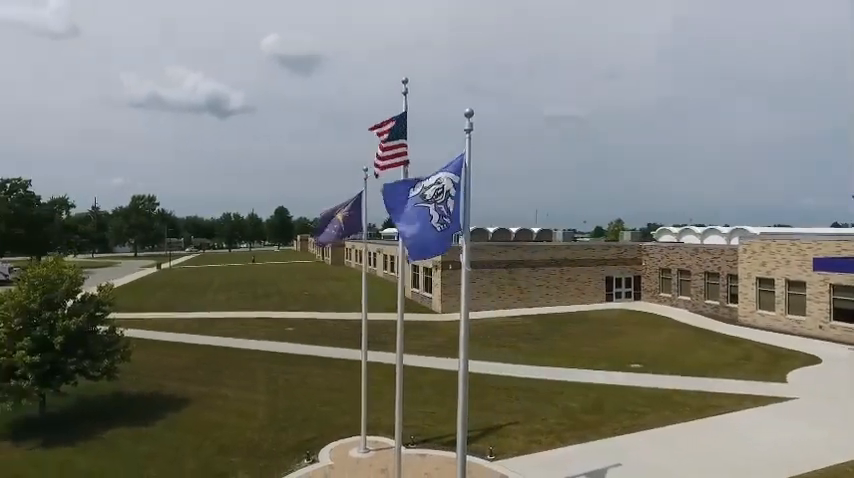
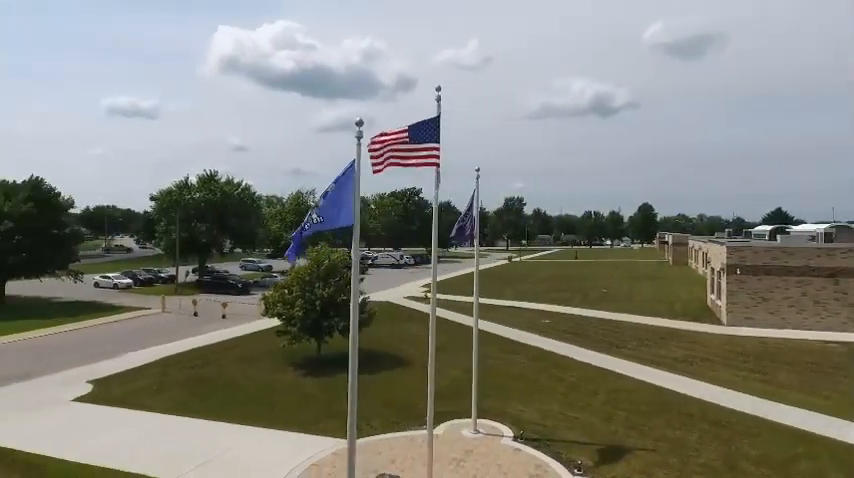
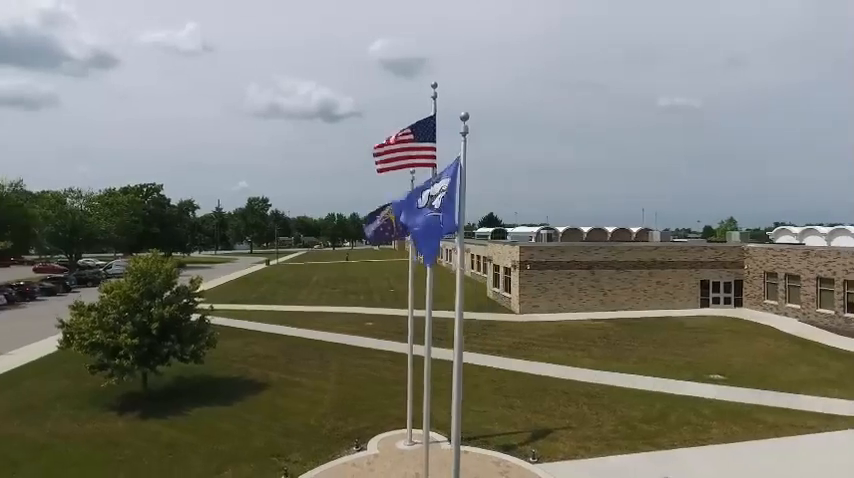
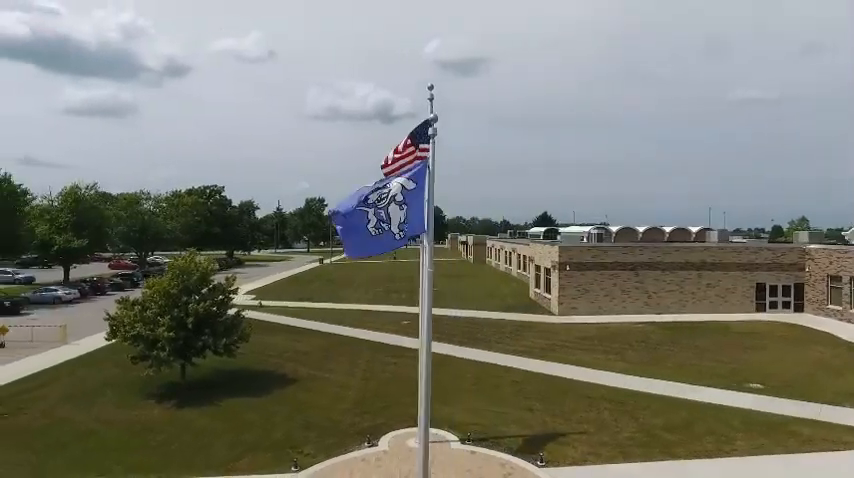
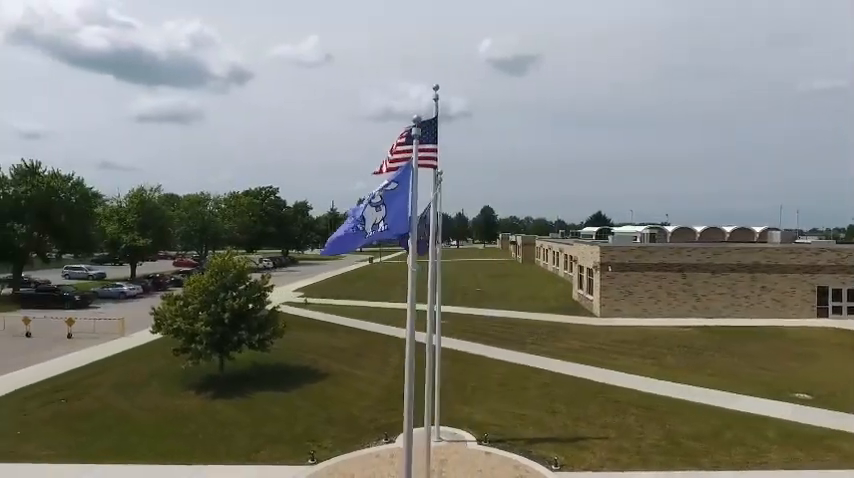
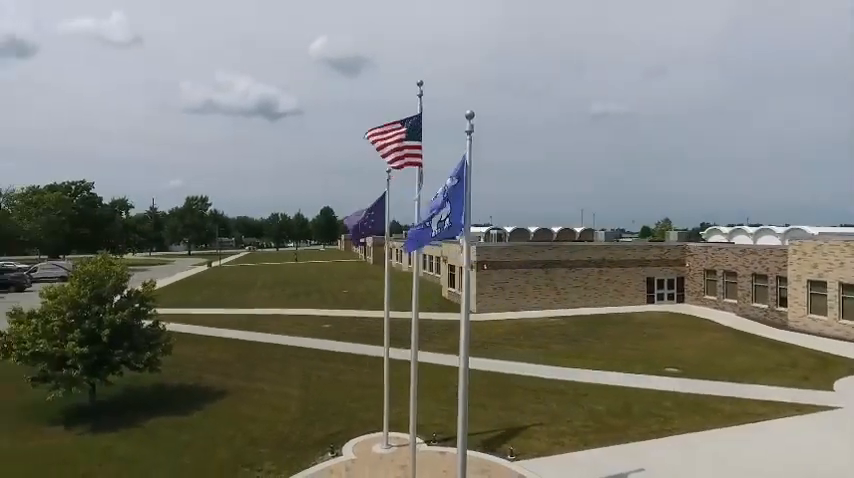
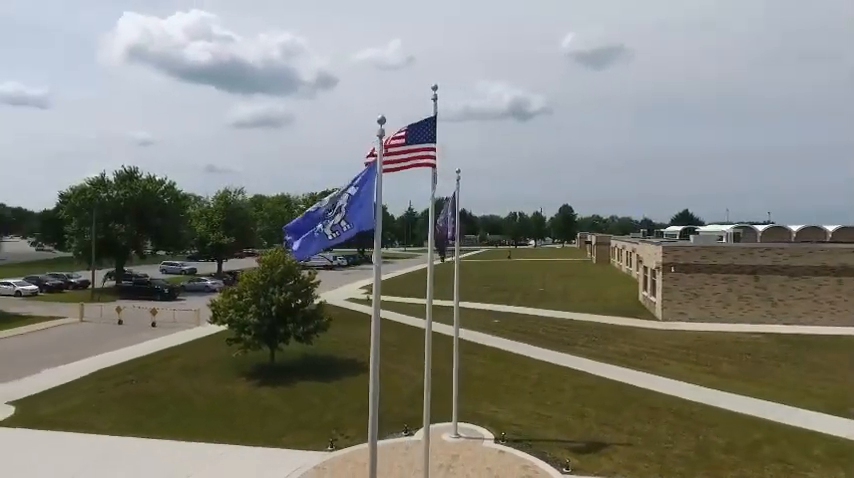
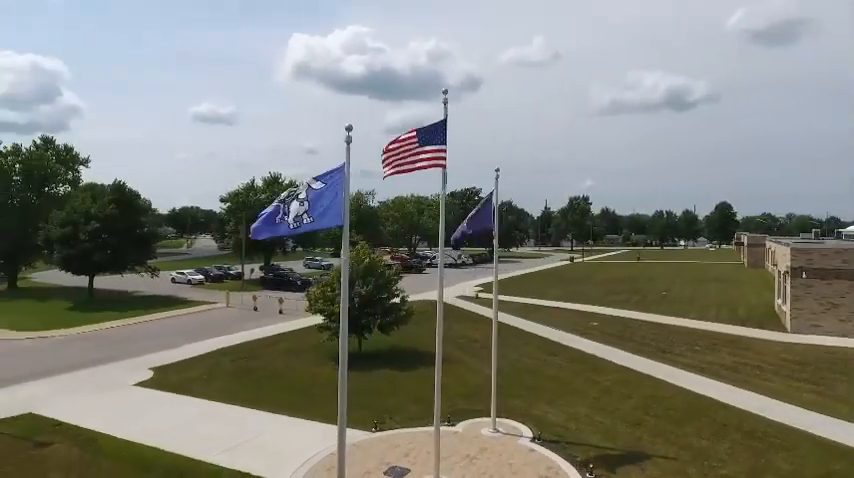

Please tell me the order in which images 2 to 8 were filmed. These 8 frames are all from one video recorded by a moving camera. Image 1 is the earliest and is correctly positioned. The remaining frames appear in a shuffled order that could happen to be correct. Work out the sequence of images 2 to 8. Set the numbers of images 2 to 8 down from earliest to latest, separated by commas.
6, 3, 4, 5, 7, 2, 8
